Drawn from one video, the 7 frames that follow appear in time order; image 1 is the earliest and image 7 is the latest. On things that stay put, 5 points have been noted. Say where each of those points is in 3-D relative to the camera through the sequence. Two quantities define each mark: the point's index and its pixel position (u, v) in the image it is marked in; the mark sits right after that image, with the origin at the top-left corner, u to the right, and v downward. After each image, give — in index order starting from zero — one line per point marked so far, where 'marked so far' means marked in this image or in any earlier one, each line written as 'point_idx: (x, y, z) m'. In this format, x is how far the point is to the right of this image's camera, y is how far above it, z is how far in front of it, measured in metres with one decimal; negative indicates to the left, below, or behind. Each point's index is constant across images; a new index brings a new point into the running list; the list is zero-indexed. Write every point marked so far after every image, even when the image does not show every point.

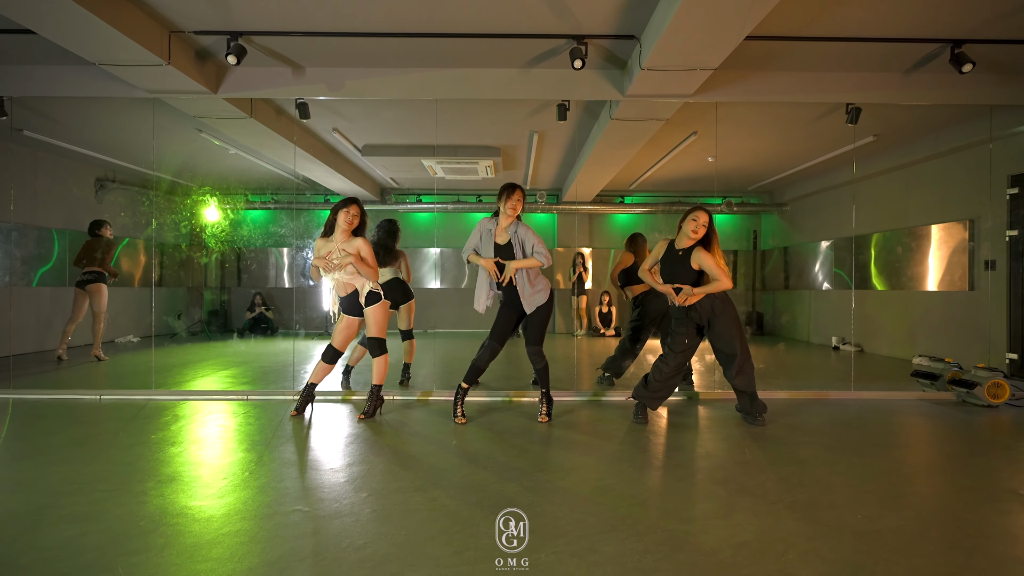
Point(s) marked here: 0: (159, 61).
0: (-2.3, +1.5, +3.0) m
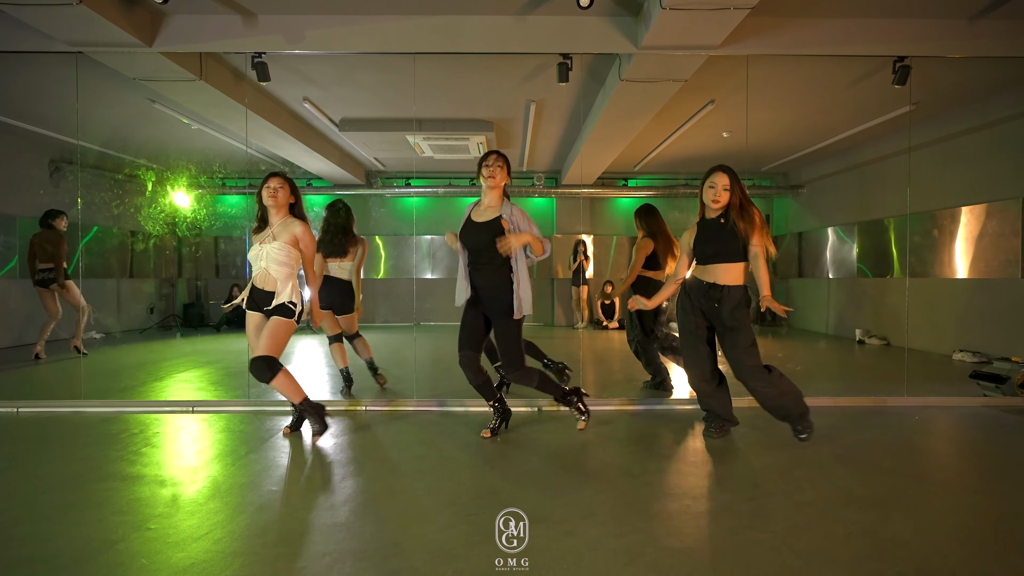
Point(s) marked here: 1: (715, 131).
0: (-2.3, +1.5, +2.5) m
1: (+1.7, +1.4, +3.9) m
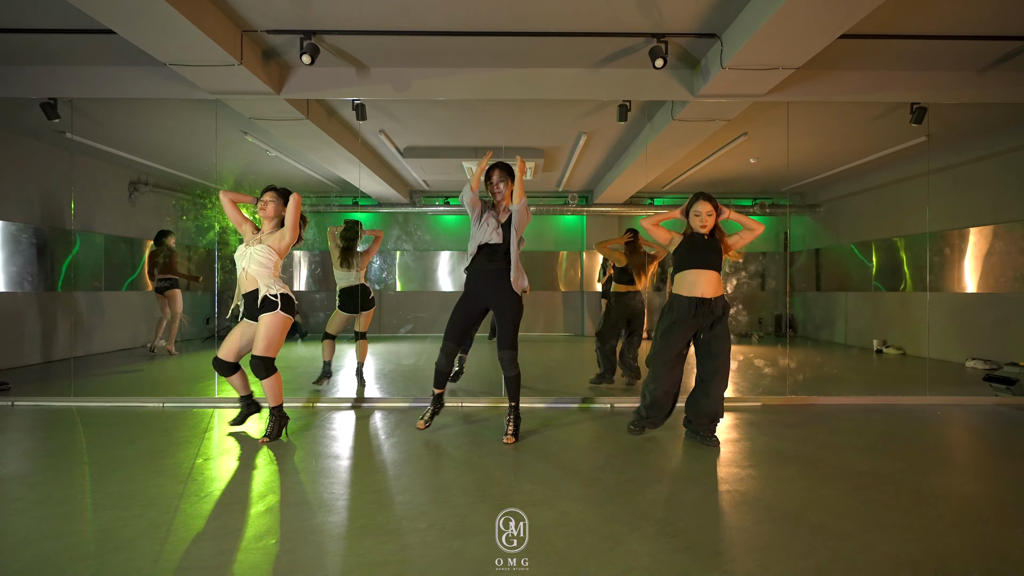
0: (-1.8, +1.5, +3.0) m
1: (+2.2, +1.2, +4.4) m
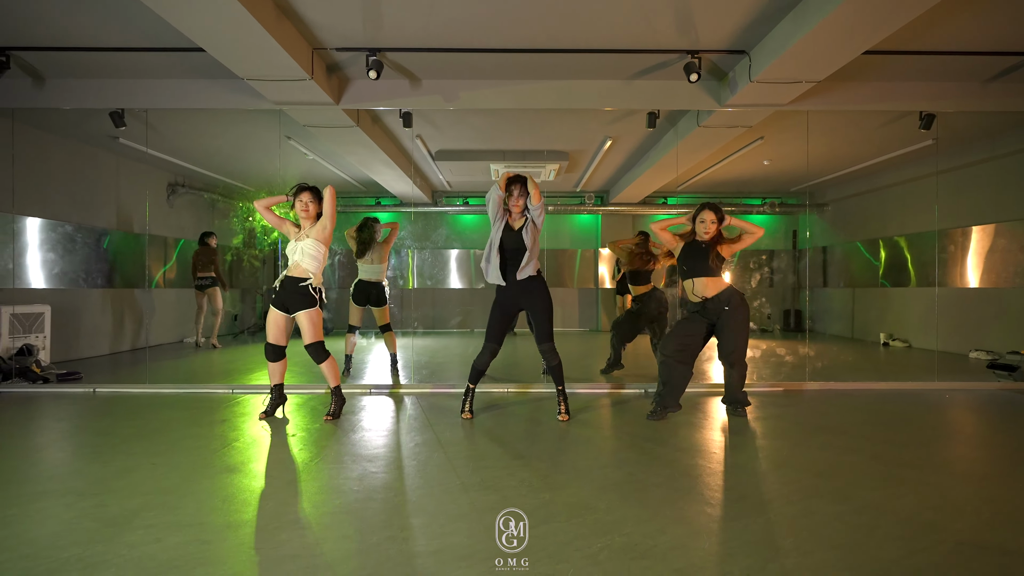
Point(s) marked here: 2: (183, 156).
0: (-1.5, +1.5, +3.2) m
1: (+2.5, +1.3, +4.7) m
2: (-3.2, +1.2, +4.4) m
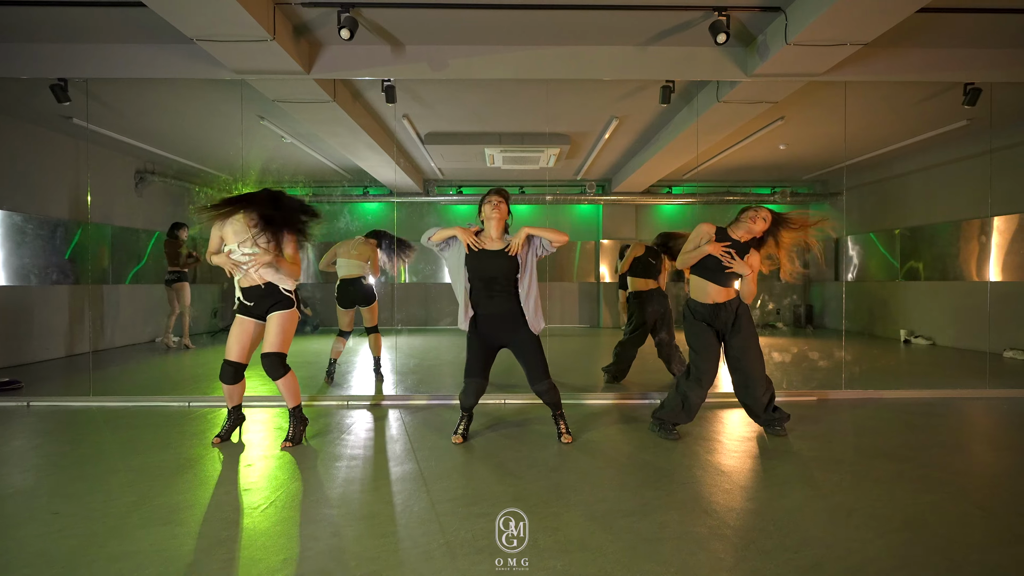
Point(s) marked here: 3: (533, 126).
0: (-1.5, +1.5, +2.8) m
1: (+2.5, +1.3, +4.2) m
2: (-3.2, +1.3, +3.9) m
3: (+0.2, +1.4, +4.1) m
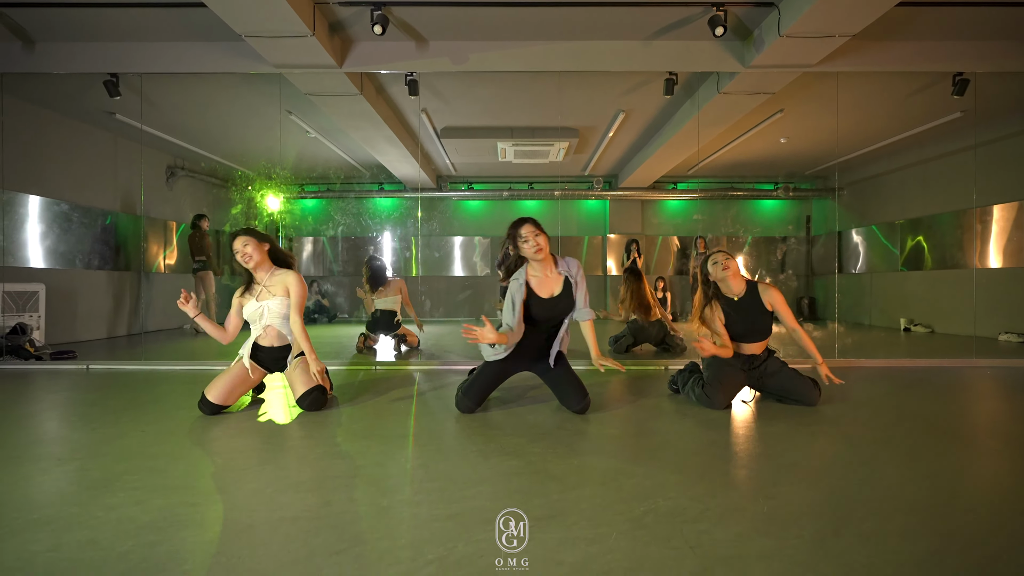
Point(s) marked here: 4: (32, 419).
0: (-1.4, +1.7, +3.1) m
1: (+2.6, +1.5, +4.5) m
2: (-3.1, +1.5, +4.3) m
3: (+0.3, +1.6, +4.4) m
4: (-2.5, -0.7, +2.4) m
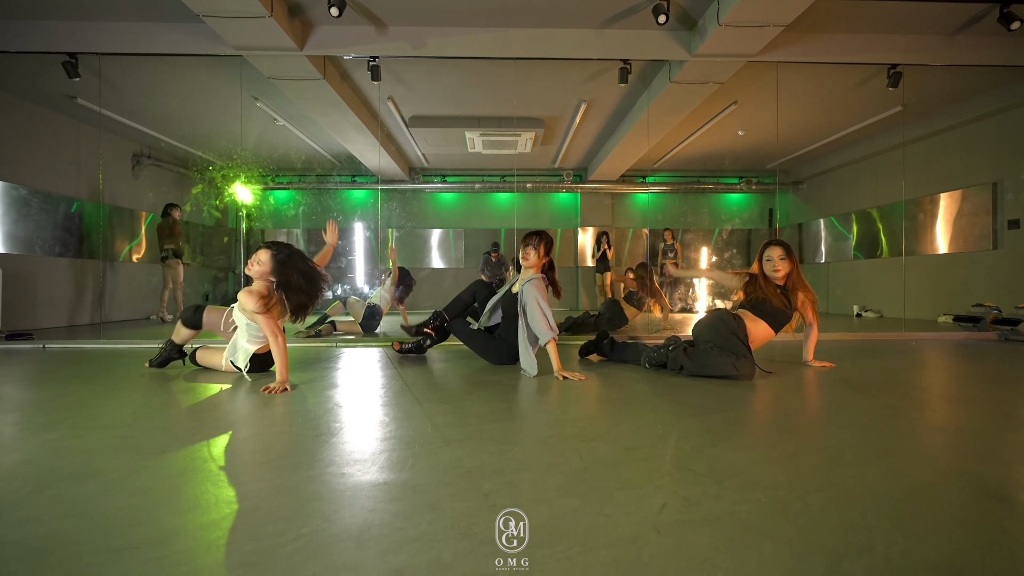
0: (-1.7, +1.9, +3.1) m
1: (+2.2, +1.7, +4.7) m
2: (-3.4, +1.6, +4.3) m
3: (0.0, +1.8, +4.5) m
4: (-2.8, -0.5, +2.4) m
